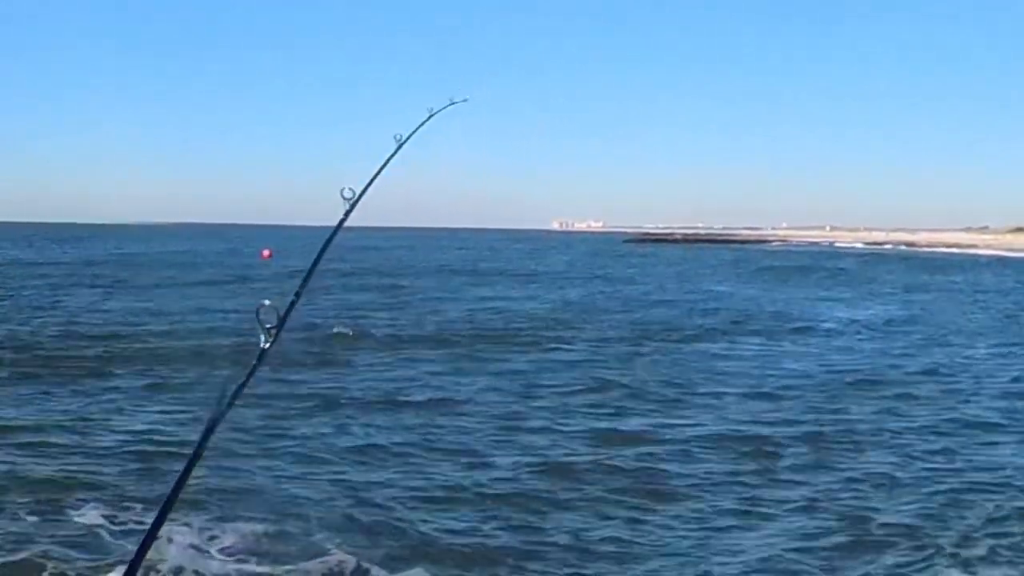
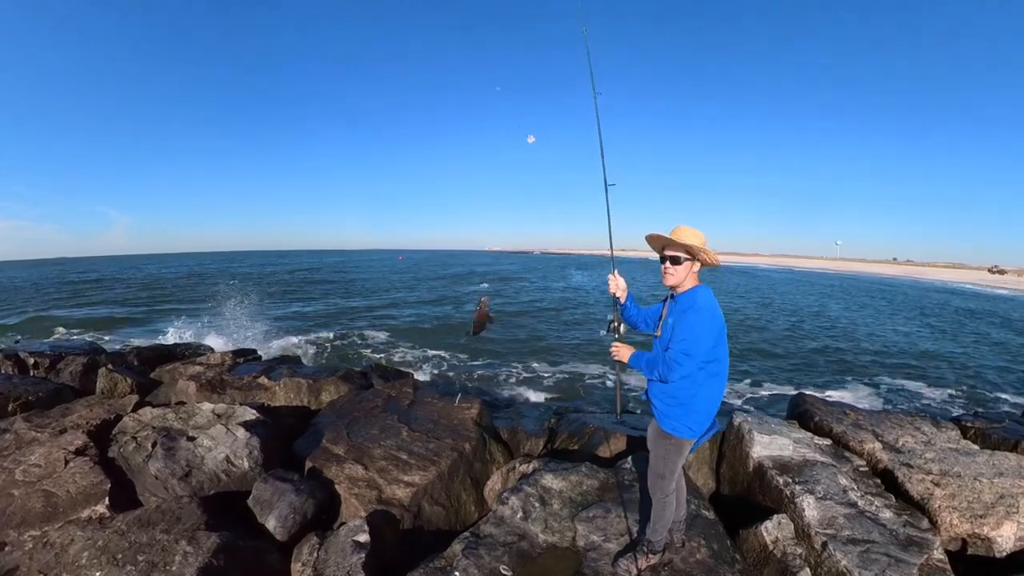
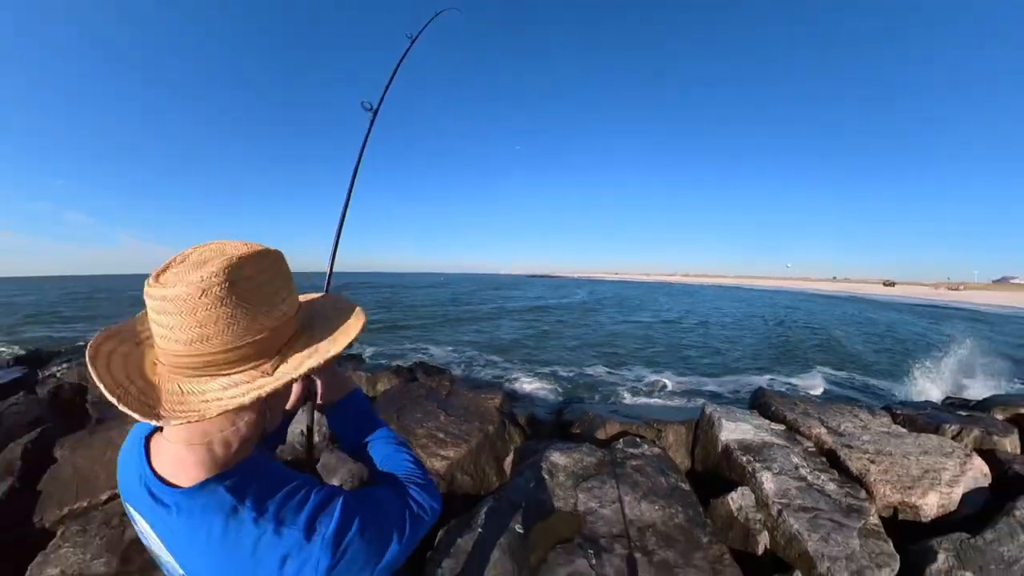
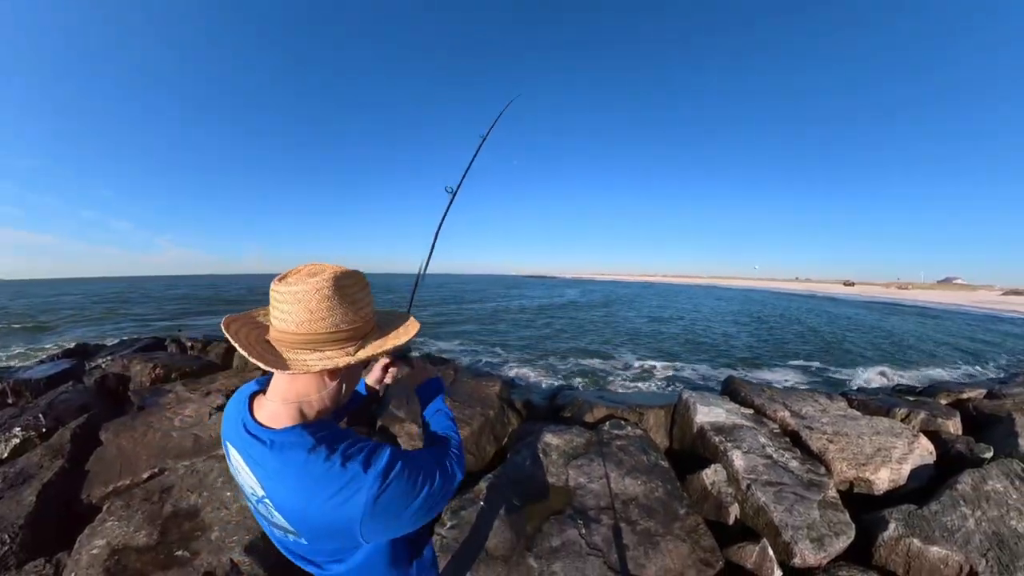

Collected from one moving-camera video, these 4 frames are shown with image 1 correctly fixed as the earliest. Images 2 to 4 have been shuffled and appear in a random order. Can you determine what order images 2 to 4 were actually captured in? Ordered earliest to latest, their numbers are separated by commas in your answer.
3, 4, 2
